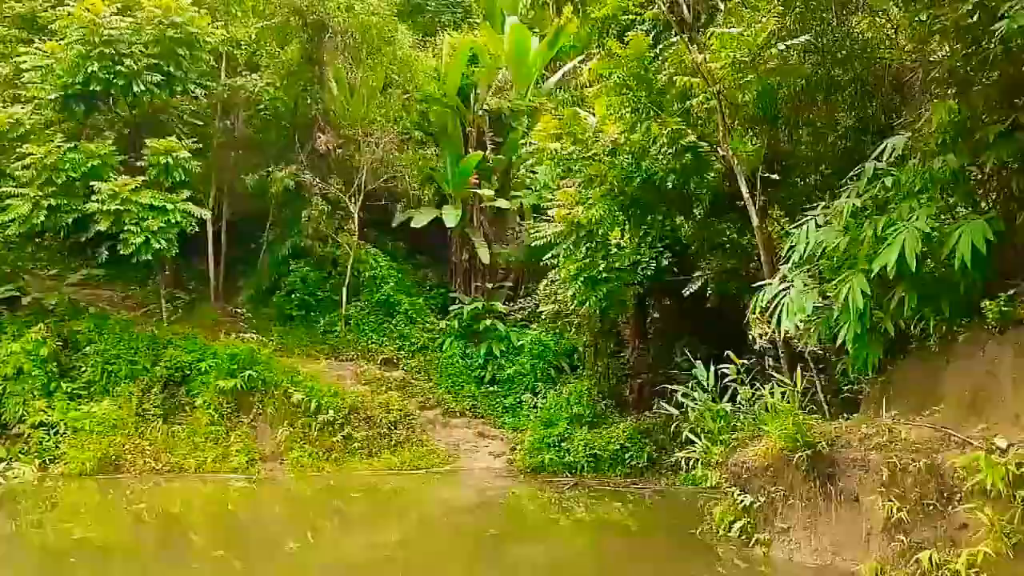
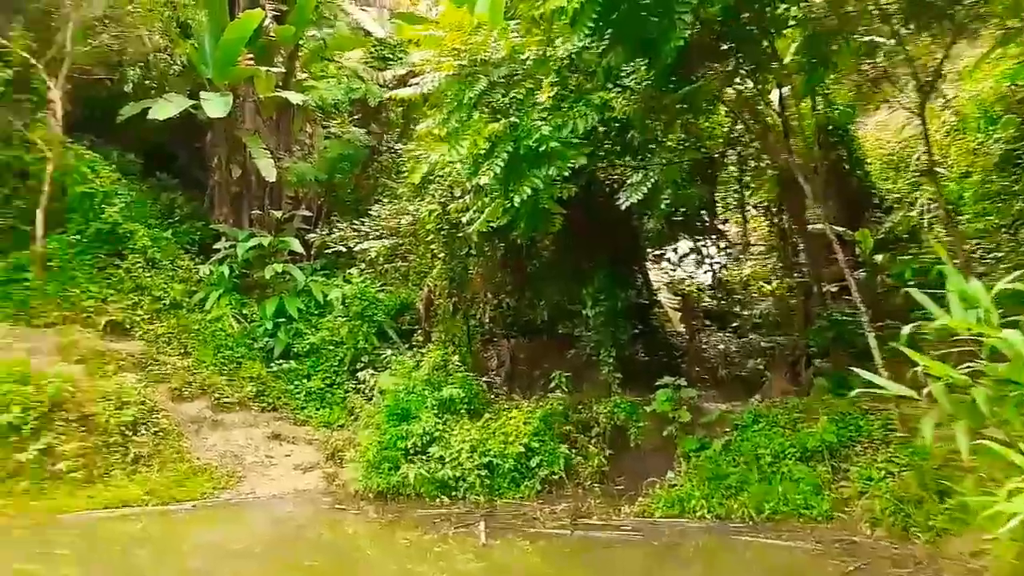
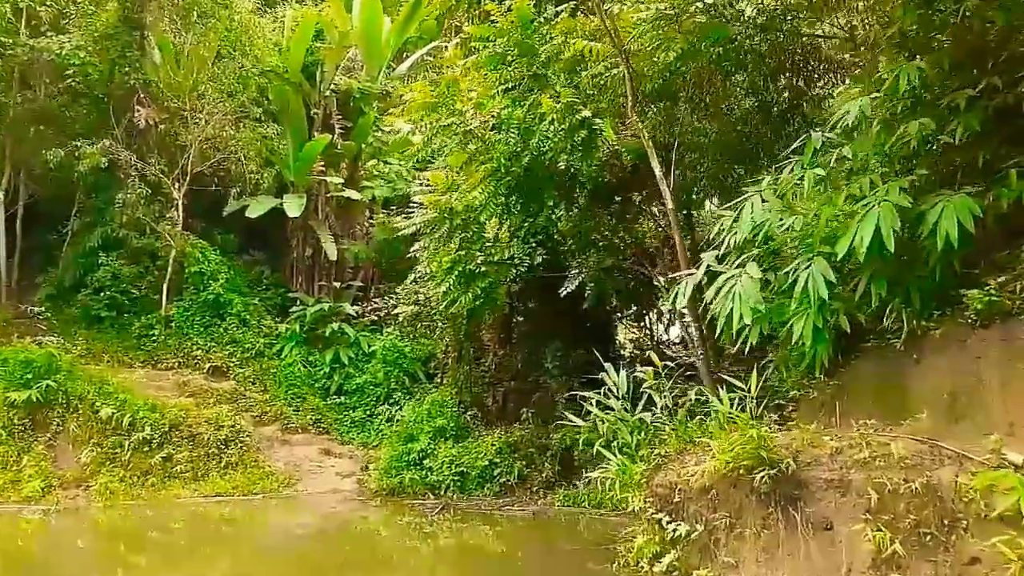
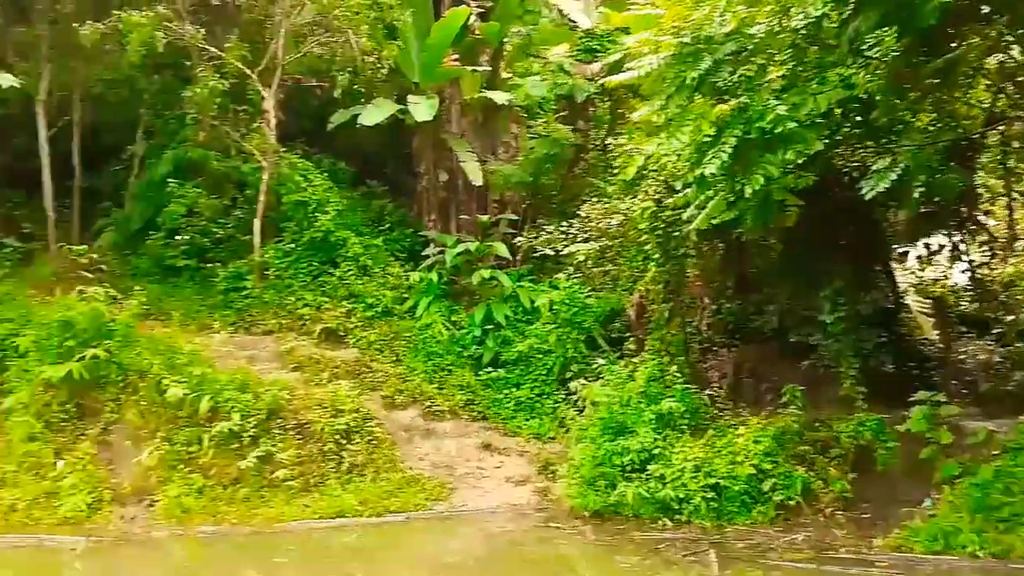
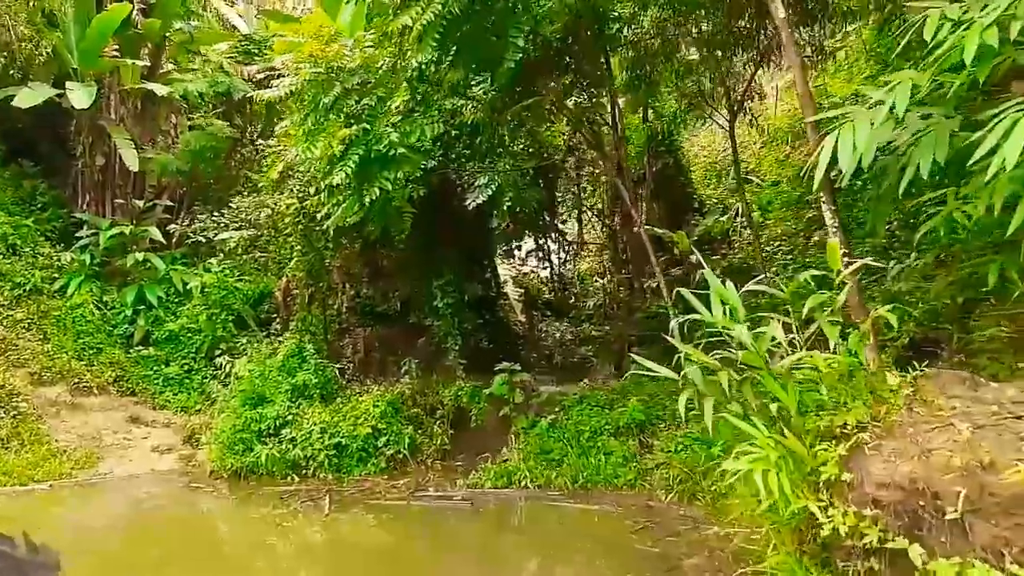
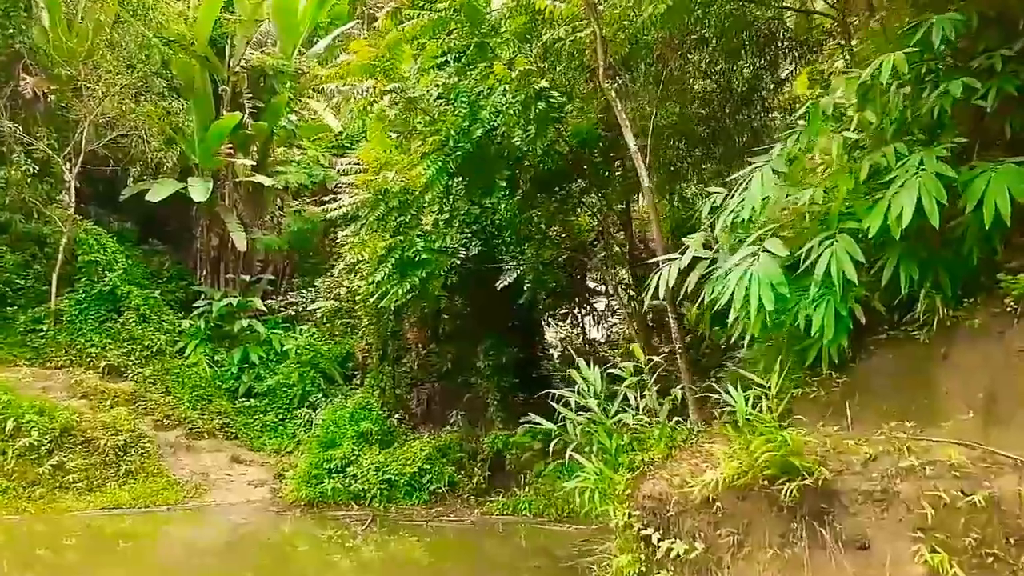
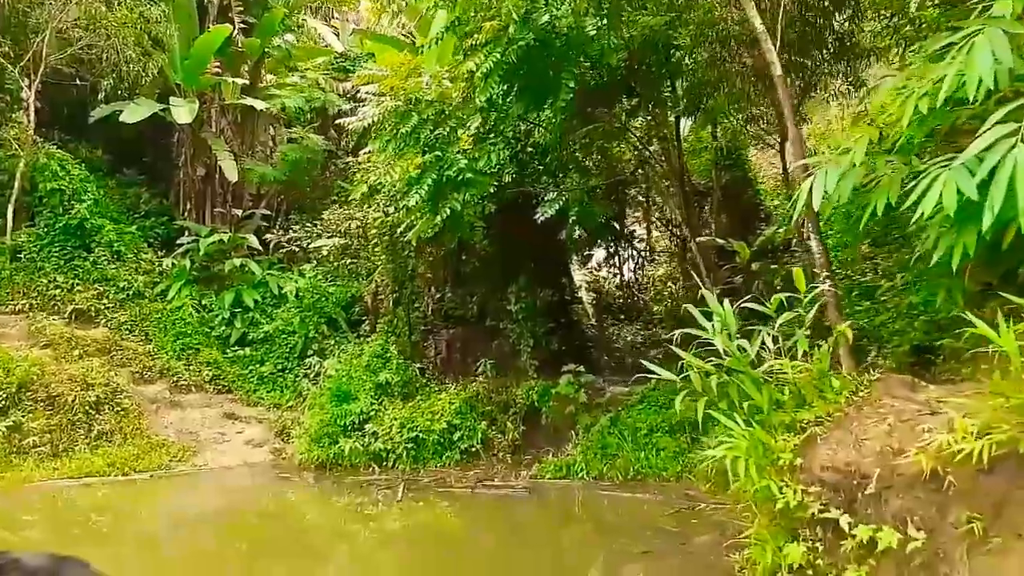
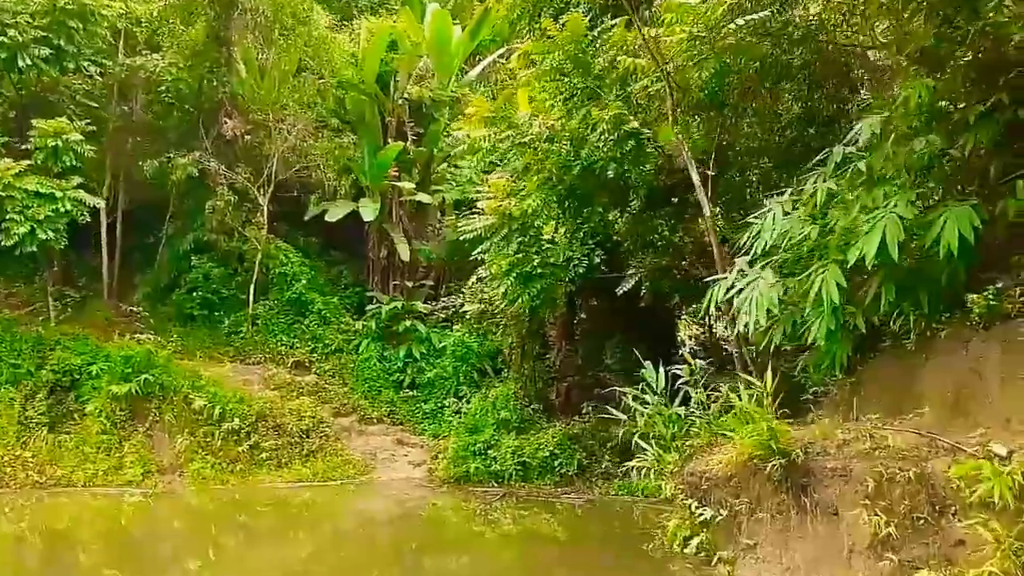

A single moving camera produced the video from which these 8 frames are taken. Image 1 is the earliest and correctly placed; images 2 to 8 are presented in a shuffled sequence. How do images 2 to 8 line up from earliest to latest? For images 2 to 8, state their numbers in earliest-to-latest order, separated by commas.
8, 3, 6, 7, 5, 2, 4
